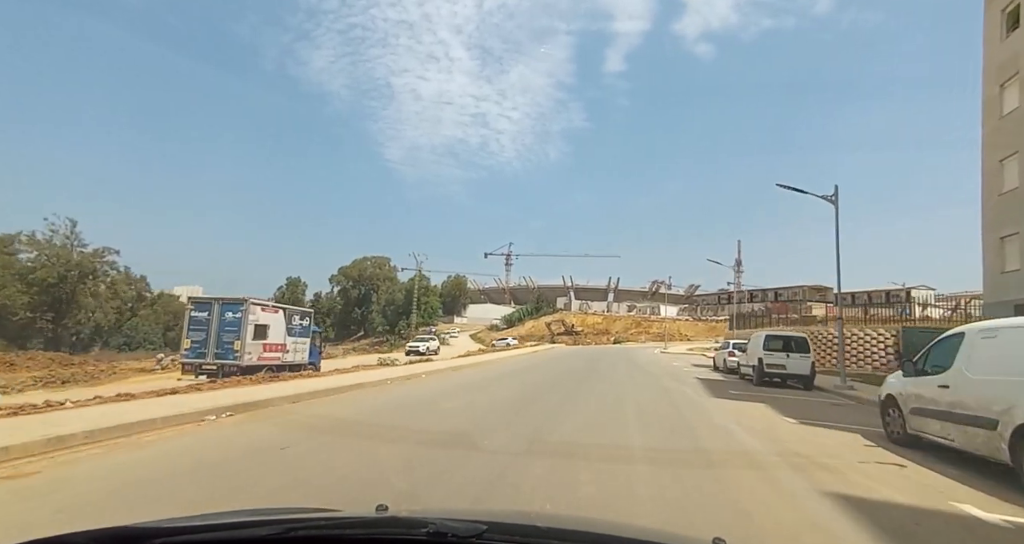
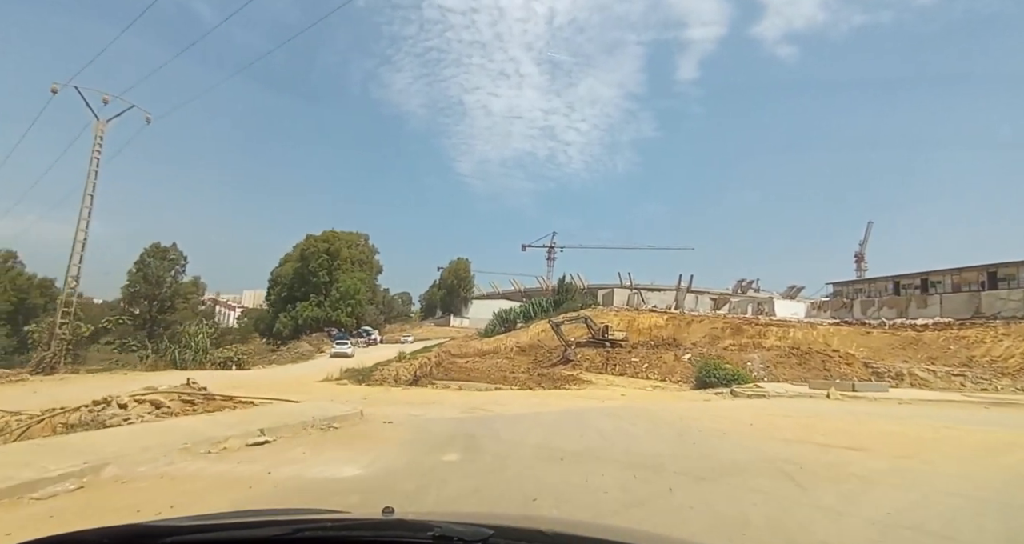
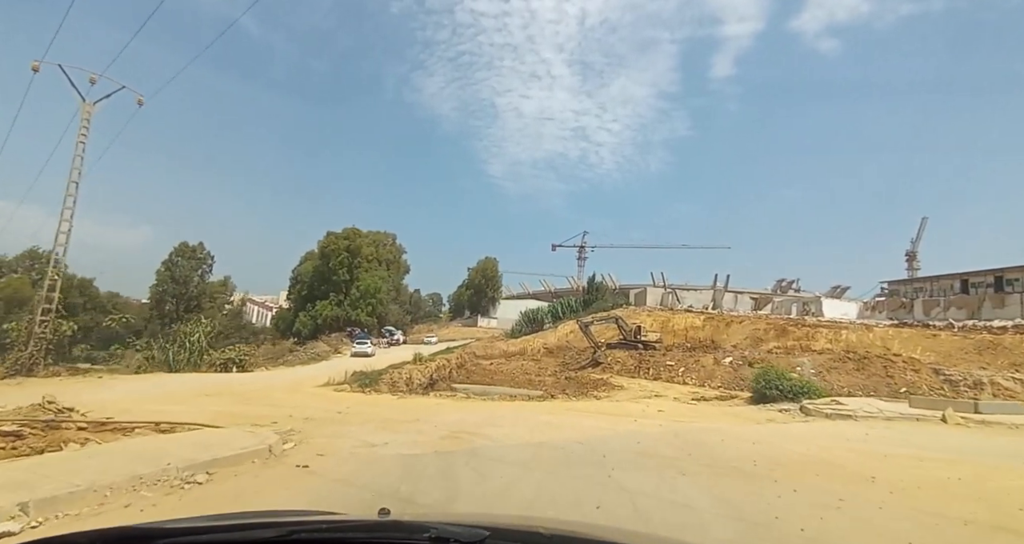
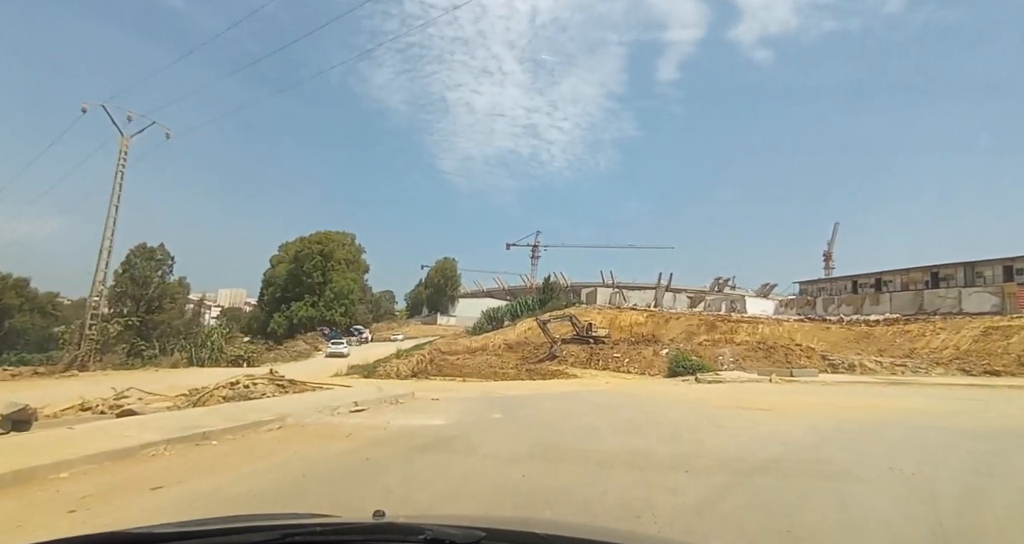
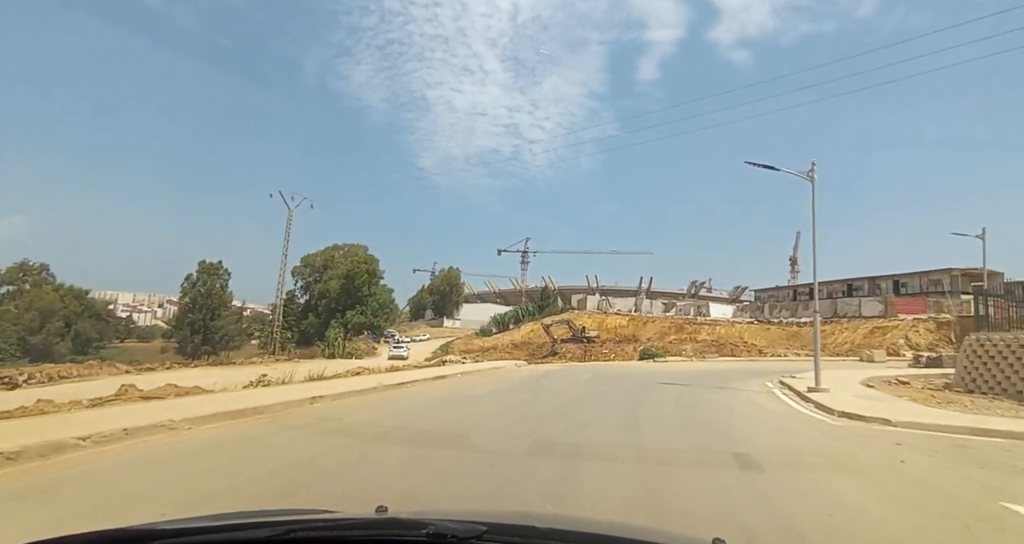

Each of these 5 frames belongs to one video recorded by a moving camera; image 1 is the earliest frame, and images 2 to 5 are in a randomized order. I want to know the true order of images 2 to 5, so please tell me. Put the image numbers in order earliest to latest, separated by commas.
5, 4, 2, 3
